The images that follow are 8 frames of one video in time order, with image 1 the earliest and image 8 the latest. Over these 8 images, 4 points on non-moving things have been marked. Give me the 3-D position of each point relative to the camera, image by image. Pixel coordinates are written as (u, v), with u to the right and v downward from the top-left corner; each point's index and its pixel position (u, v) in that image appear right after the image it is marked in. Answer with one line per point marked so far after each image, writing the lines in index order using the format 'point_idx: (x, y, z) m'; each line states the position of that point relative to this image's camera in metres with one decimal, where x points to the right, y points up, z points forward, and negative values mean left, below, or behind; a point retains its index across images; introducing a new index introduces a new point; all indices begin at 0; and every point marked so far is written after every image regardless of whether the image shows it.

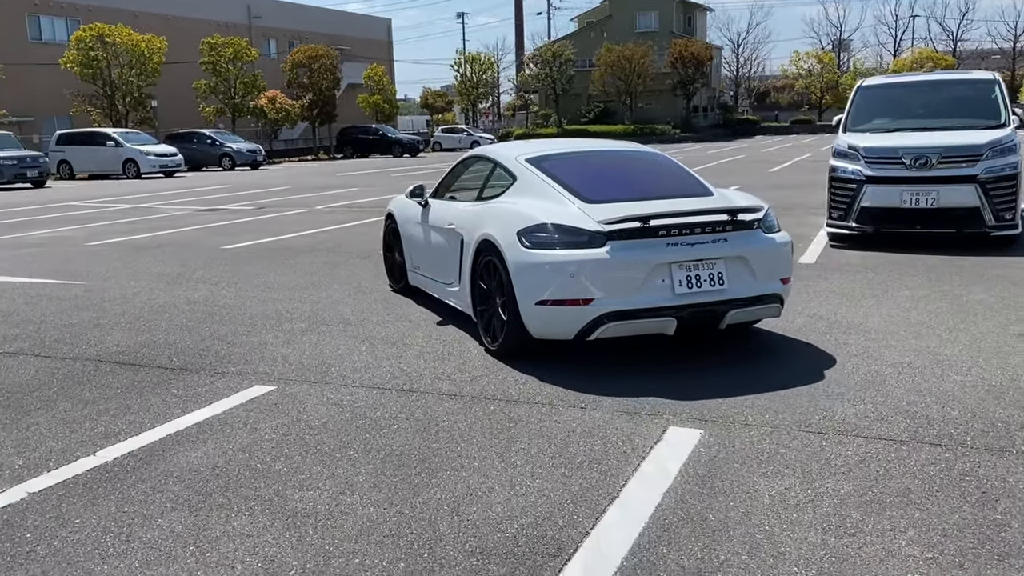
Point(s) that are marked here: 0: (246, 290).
0: (-2.5, 0.0, +8.1) m
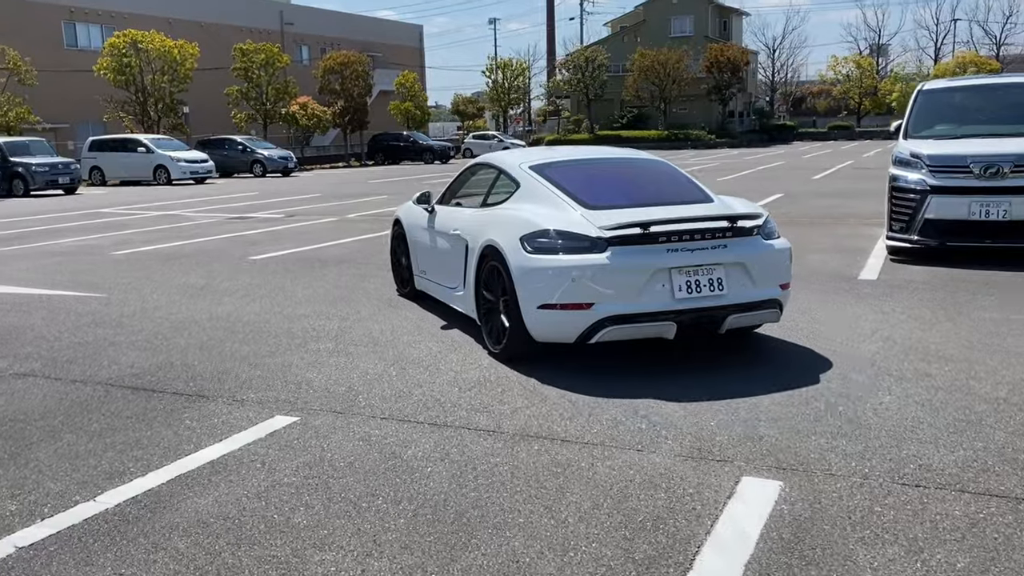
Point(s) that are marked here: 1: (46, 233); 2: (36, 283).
0: (-2.1, -0.1, +7.7) m
1: (-7.8, +0.9, +14.7) m
2: (-5.2, 0.0, +9.5) m
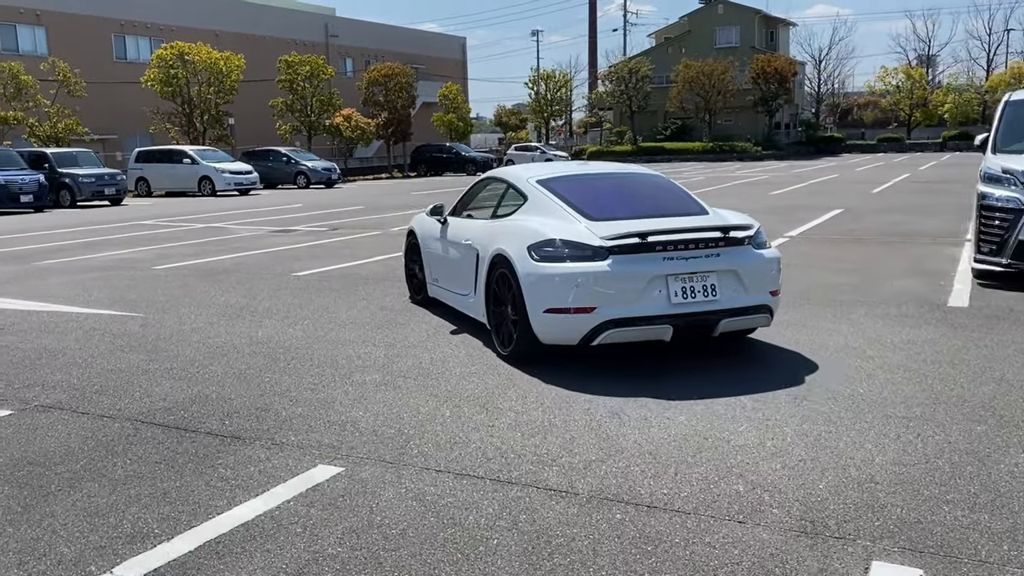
0: (-1.6, -0.3, +7.2) m
1: (-7.0, +0.7, +14.5) m
2: (-4.6, -0.1, +9.2) m
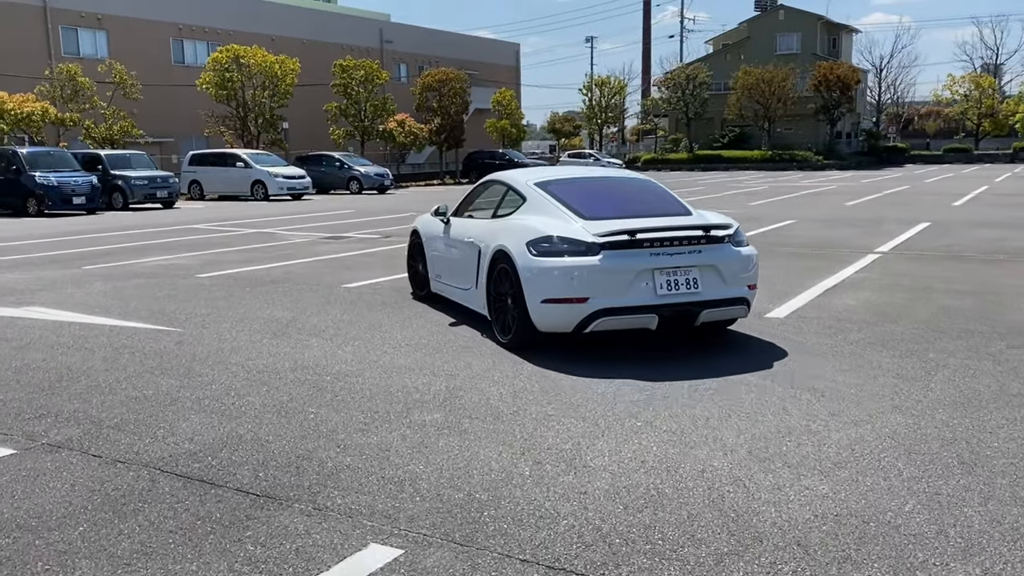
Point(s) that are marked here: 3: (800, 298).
0: (-1.1, -0.5, +6.4) m
1: (-6.0, +0.6, +13.9) m
2: (-3.9, -0.2, +8.5) m
3: (+2.8, -0.1, +8.3) m
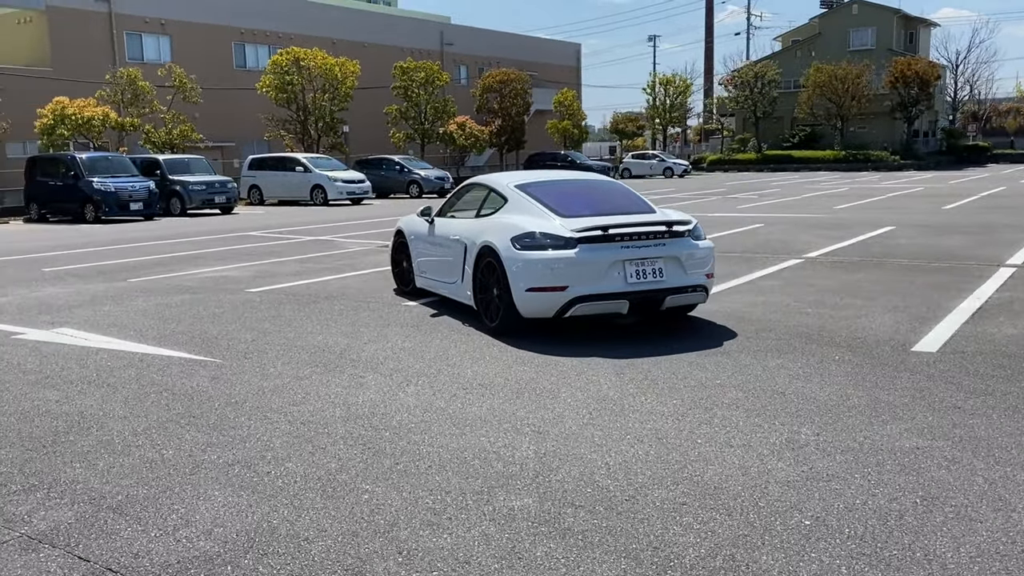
0: (-0.5, -0.6, +5.3) m
1: (-4.9, +0.4, +13.1) m
2: (-3.2, -0.4, +7.6) m
3: (+3.5, -0.3, +6.9) m
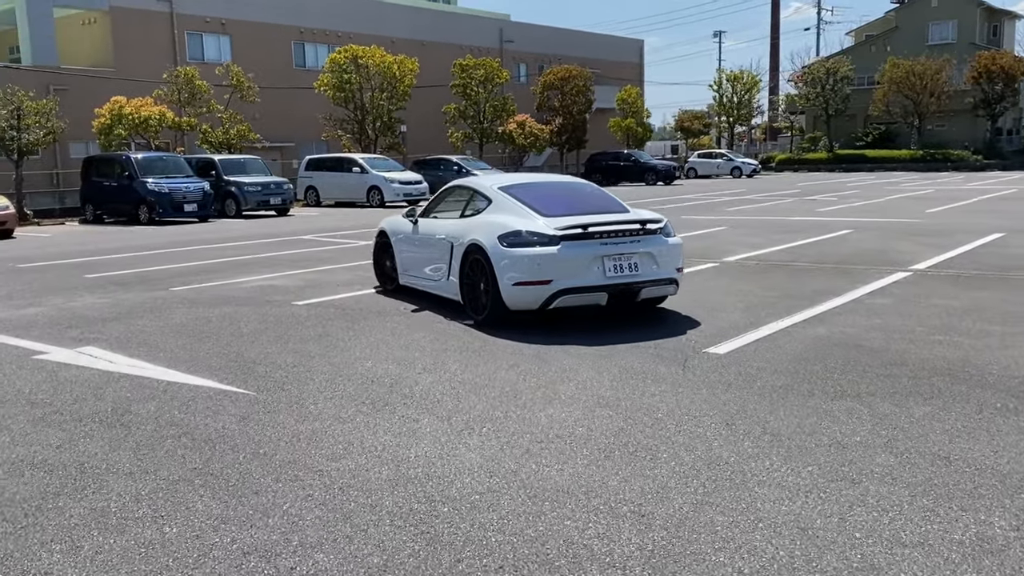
0: (-0.1, -0.8, +4.3) m
1: (-4.0, +0.3, +12.4) m
2: (-2.6, -0.5, +6.8) m
3: (+4.0, -0.5, +5.7) m
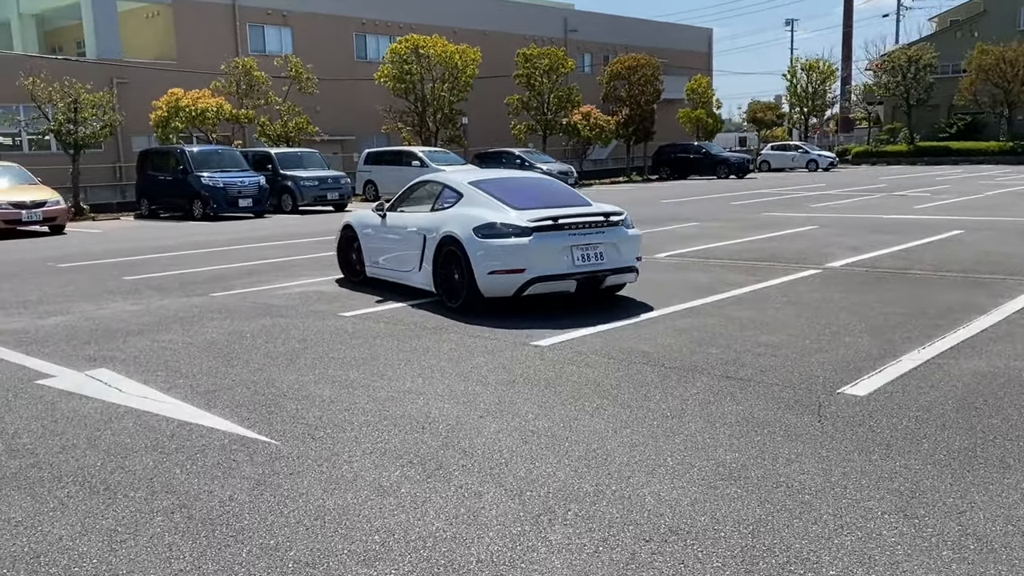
0: (+0.3, -0.9, +3.1) m
1: (-3.0, +0.2, +11.5) m
2: (-2.1, -0.7, +5.8) m
3: (+4.4, -0.7, +4.2) m
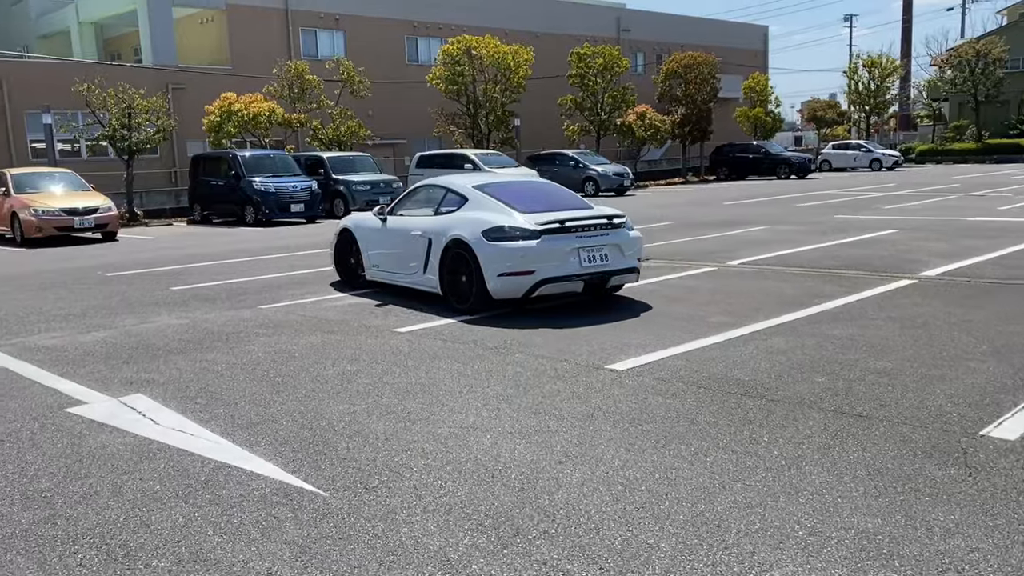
0: (+0.6, -1.1, +2.4) m
1: (-2.3, +0.1, +10.9) m
2: (-1.6, -0.8, +5.2) m
3: (+4.8, -0.8, +3.2) m
